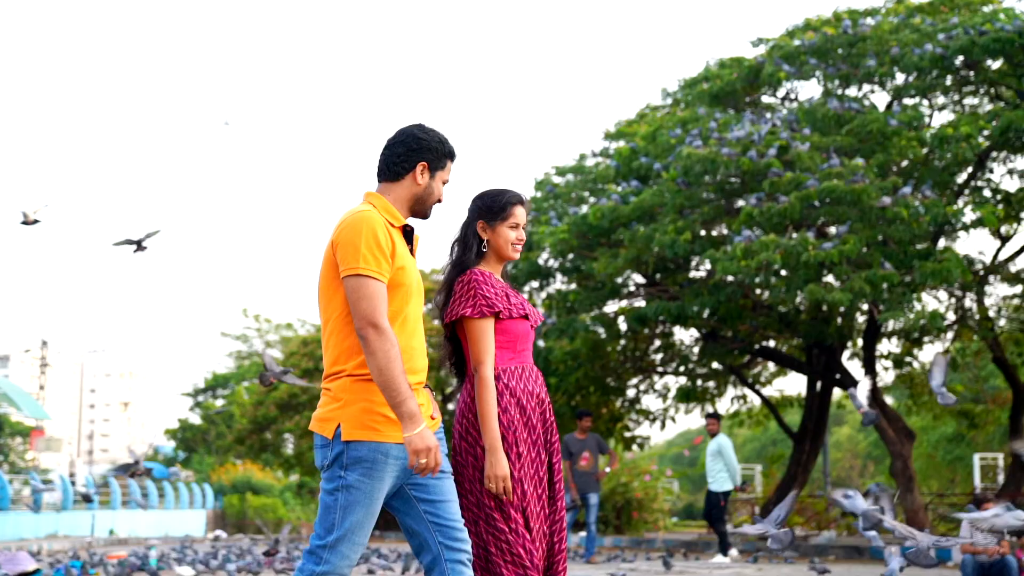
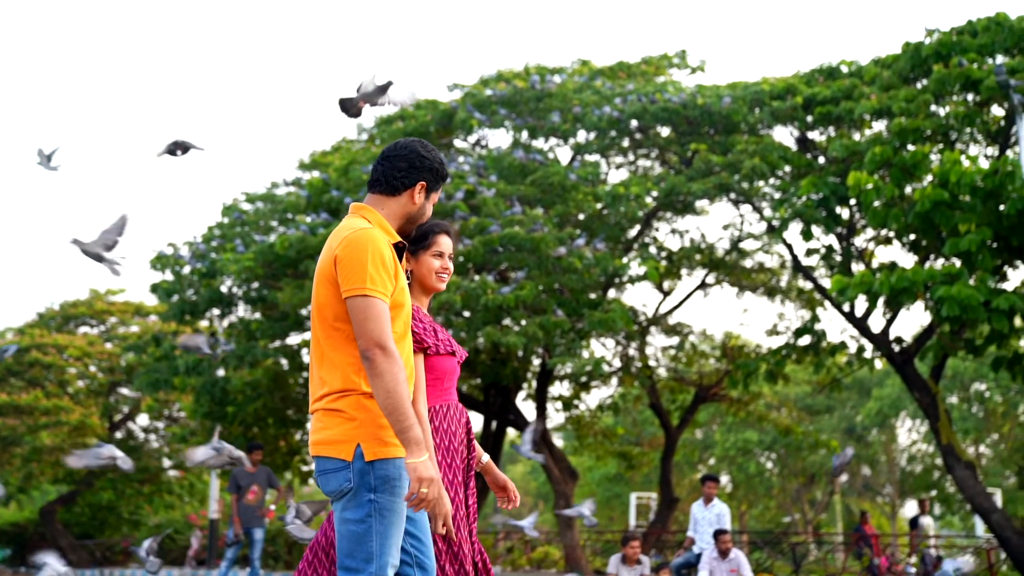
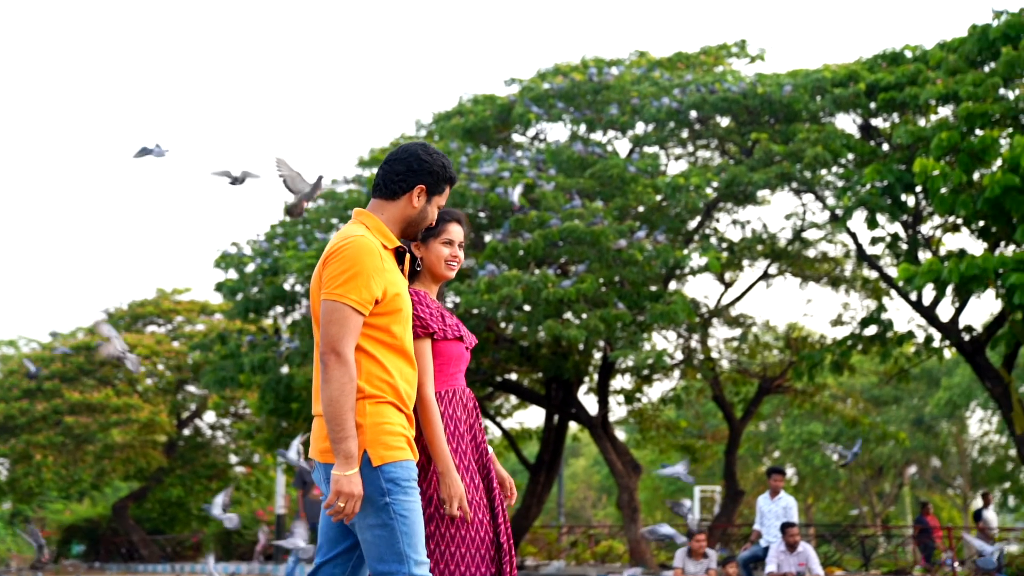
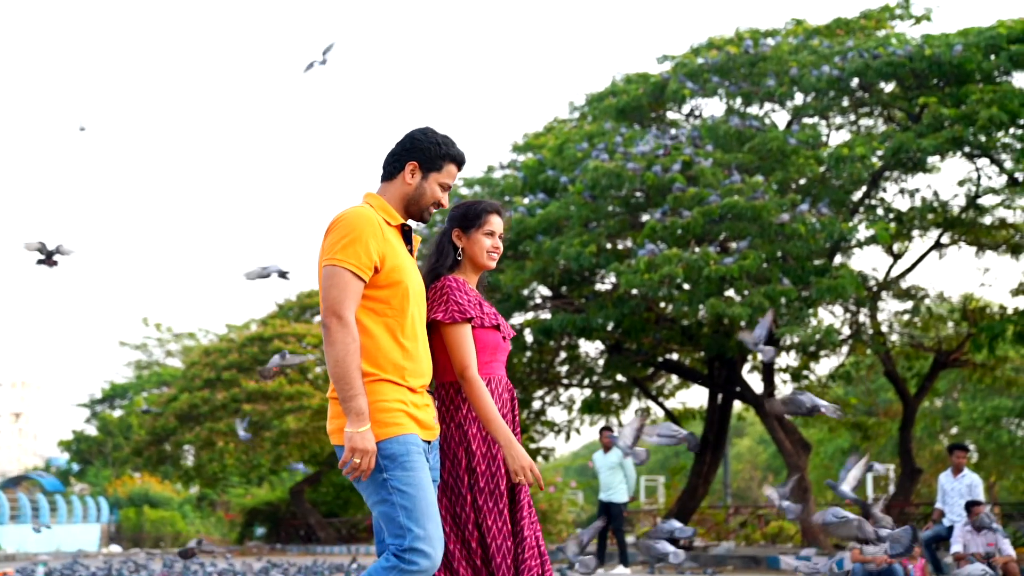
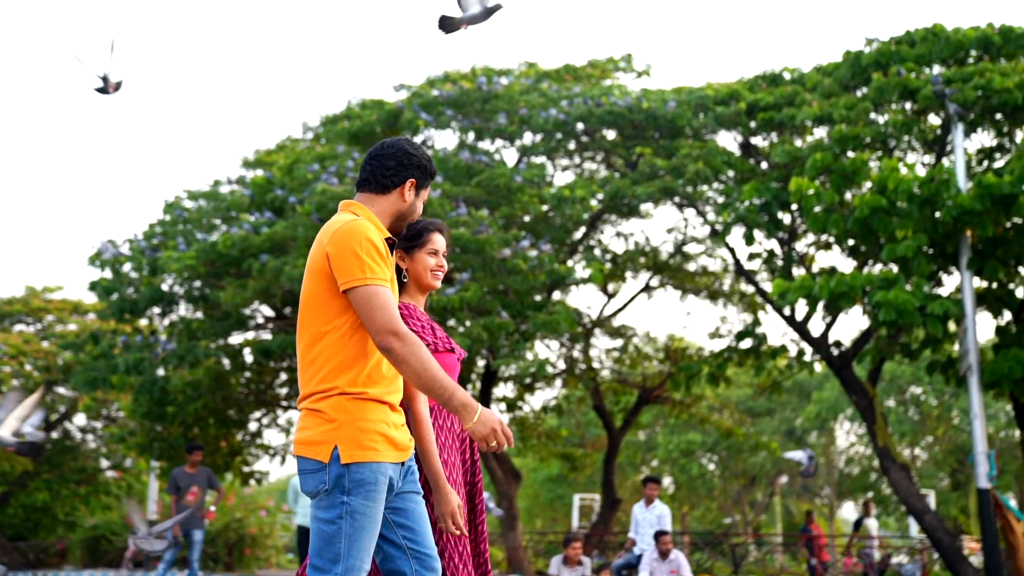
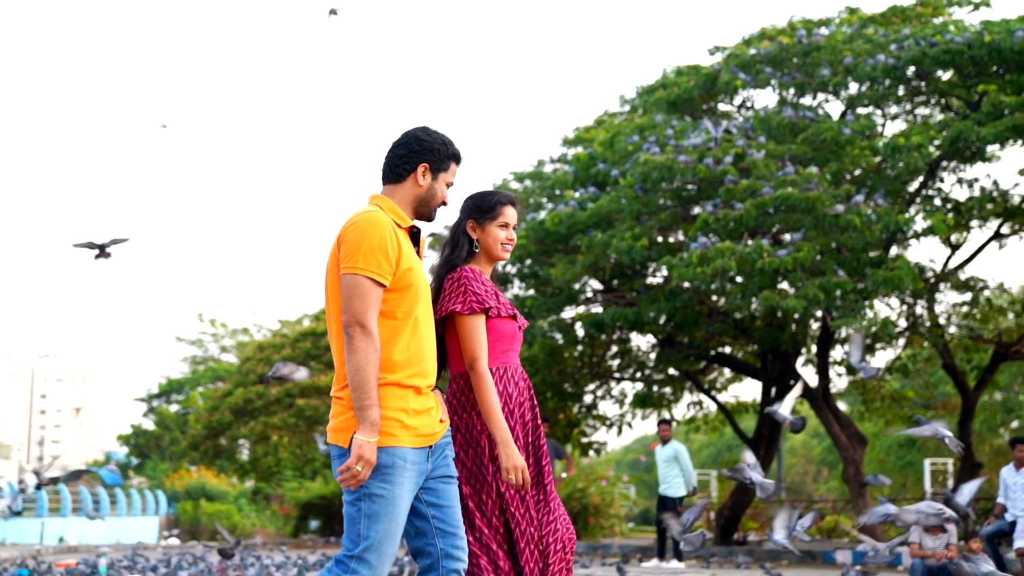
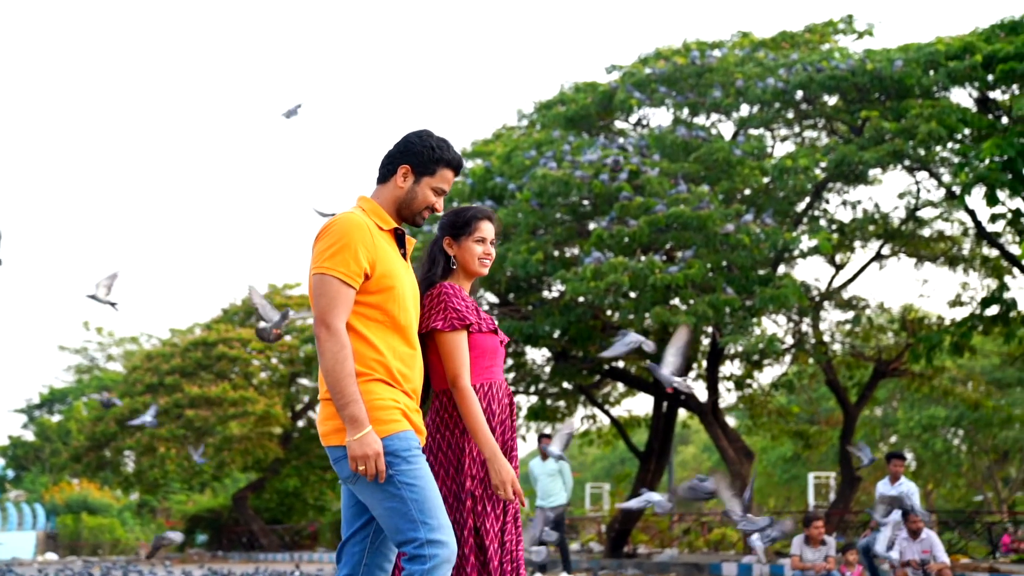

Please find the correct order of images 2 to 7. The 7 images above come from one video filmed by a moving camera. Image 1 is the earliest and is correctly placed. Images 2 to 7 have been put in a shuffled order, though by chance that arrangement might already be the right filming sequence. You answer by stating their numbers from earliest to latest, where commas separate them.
6, 4, 7, 3, 2, 5
